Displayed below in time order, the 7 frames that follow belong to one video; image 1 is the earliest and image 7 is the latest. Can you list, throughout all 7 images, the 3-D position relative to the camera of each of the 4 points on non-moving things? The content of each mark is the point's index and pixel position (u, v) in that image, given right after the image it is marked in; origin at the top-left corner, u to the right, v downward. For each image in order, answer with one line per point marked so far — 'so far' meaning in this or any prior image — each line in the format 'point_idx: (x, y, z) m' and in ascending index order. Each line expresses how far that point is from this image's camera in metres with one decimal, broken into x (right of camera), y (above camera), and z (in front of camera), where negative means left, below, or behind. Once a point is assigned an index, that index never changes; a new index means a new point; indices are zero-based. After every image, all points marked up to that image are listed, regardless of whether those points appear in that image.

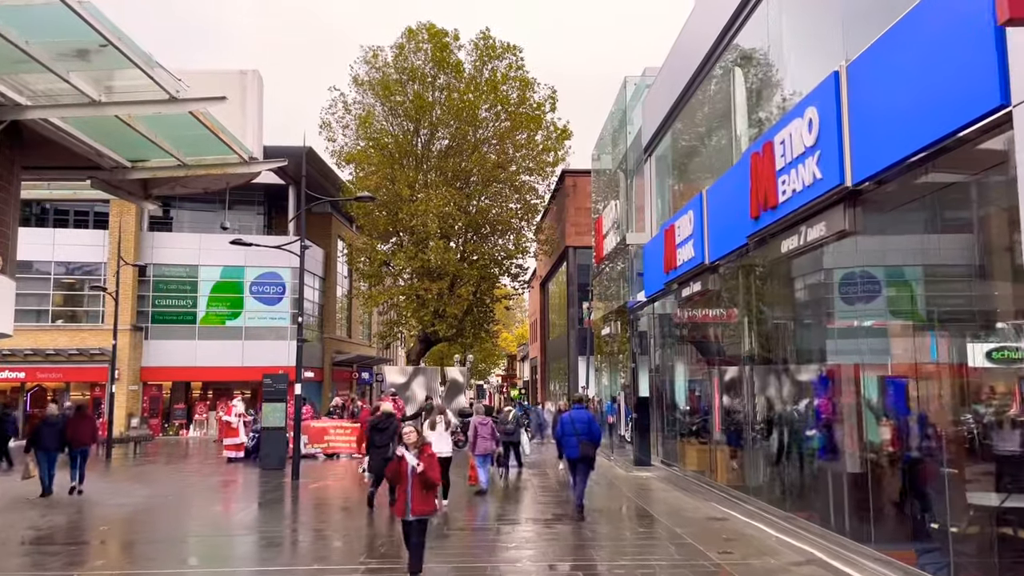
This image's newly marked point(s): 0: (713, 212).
0: (+3.0, +1.1, +11.4) m
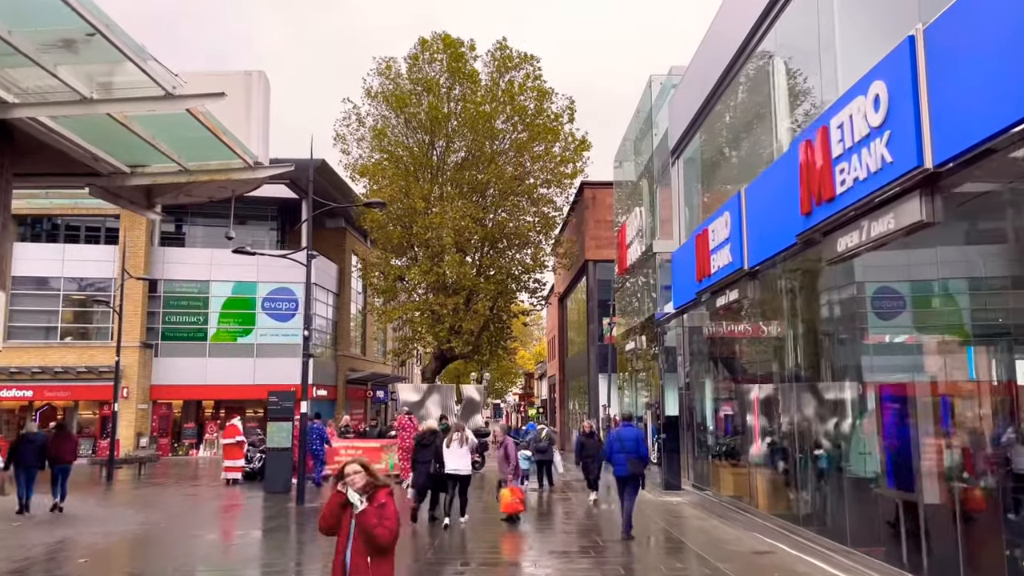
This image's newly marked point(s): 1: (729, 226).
0: (+3.3, +1.0, +10.4) m
1: (+3.2, +1.0, +11.5) m
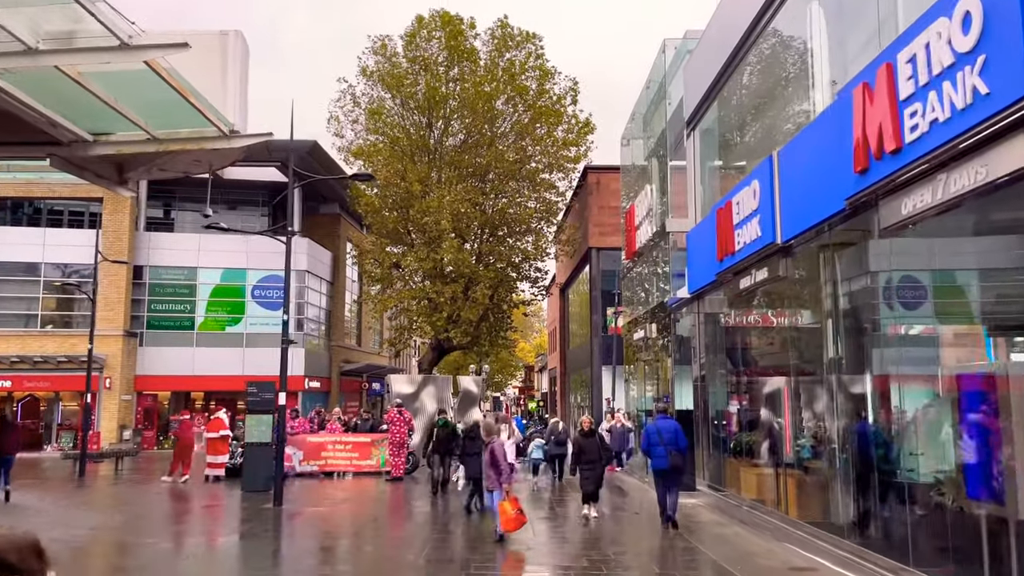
0: (+3.3, +1.3, +9.1) m
1: (+3.2, +1.2, +10.2) m
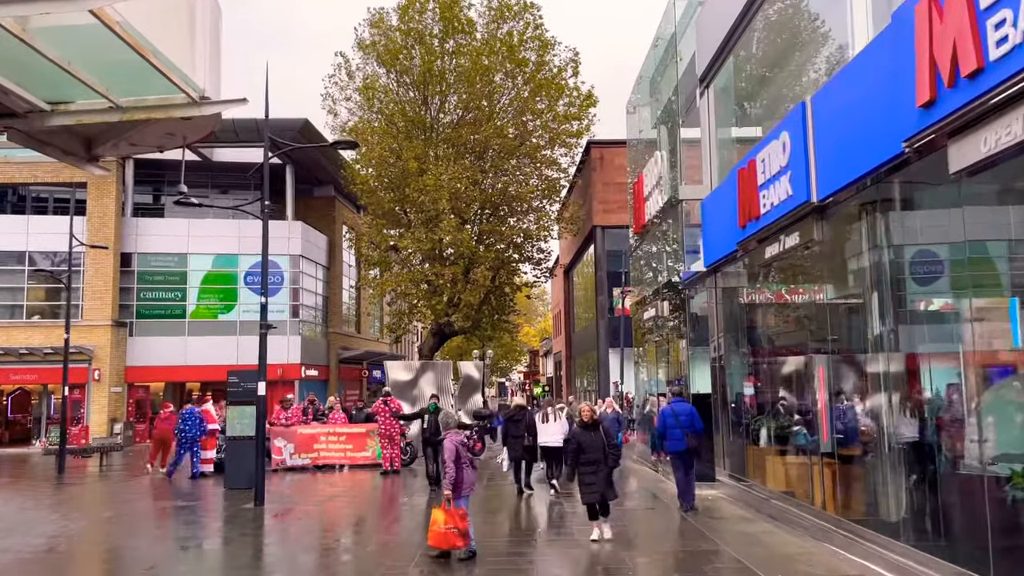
0: (+3.2, +1.7, +7.9) m
1: (+3.2, +1.6, +9.0) m
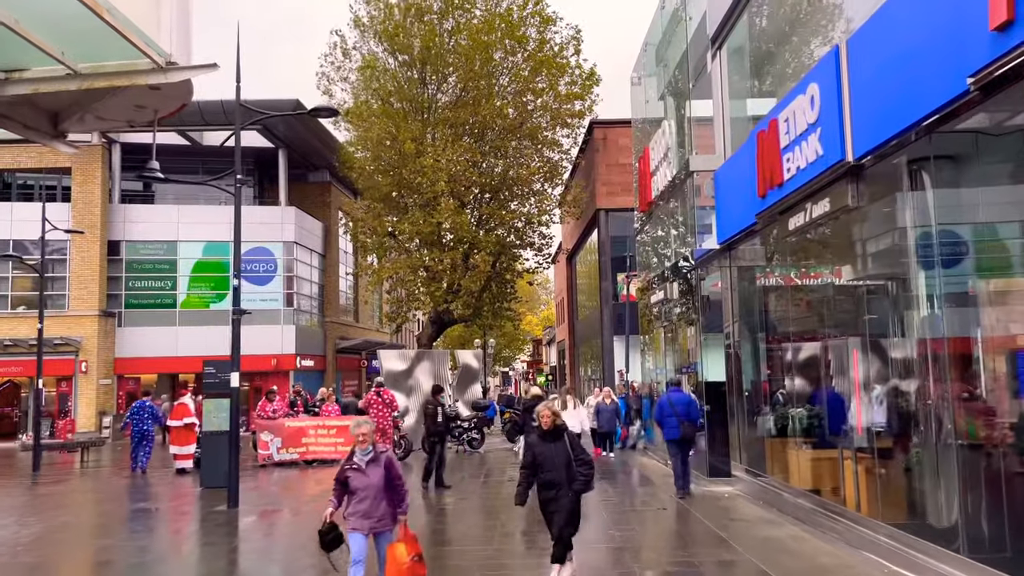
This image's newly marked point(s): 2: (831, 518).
0: (+3.1, +1.9, +6.8) m
1: (+3.1, +1.9, +7.9) m
2: (+3.6, -2.6, +8.8) m
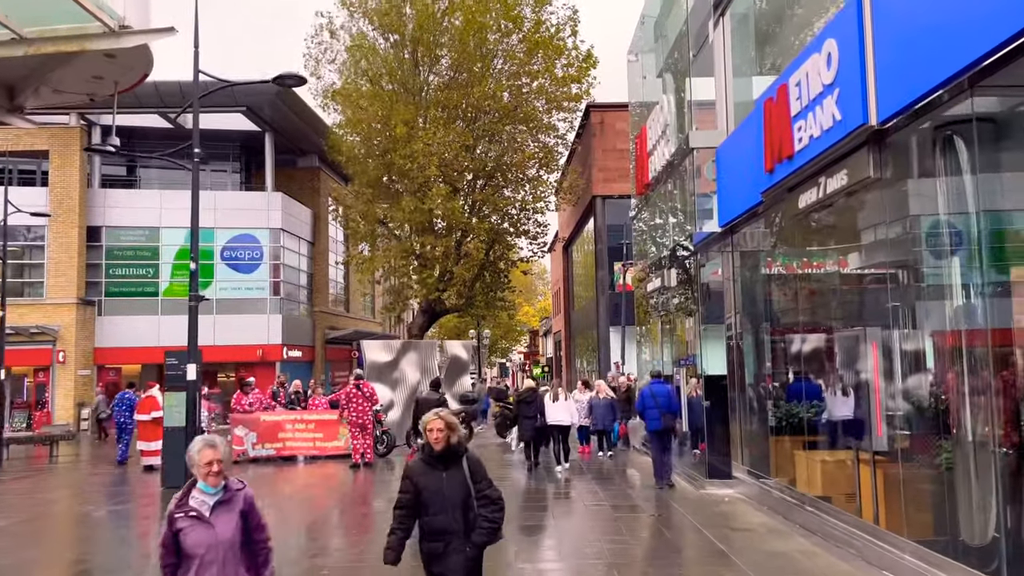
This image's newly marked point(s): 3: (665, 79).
0: (+2.9, +2.0, +5.9) m
1: (+2.9, +2.0, +7.0) m
2: (+3.3, -2.4, +7.9) m
3: (+3.0, +4.0, +15.1) m
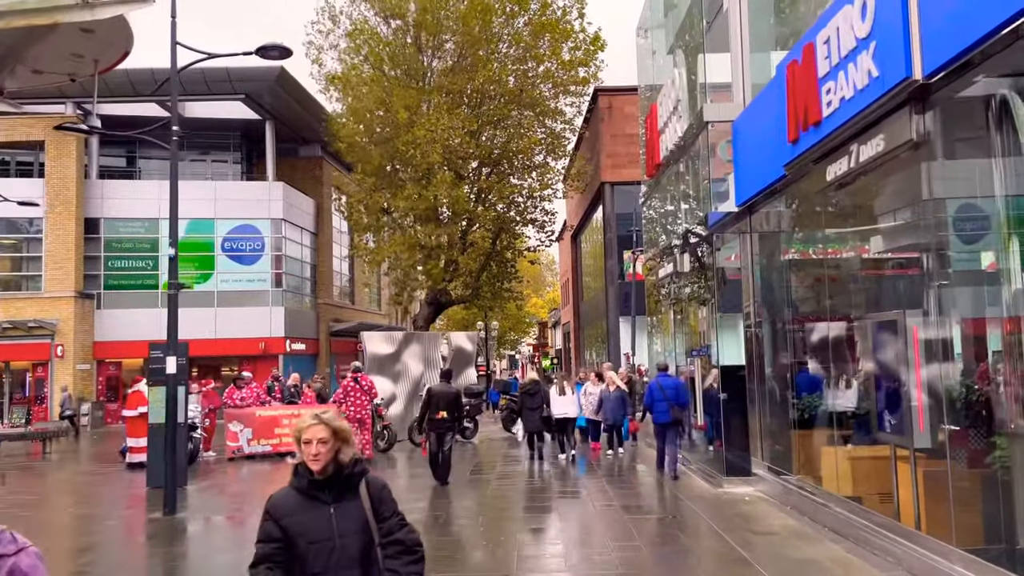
0: (+2.9, +2.2, +5.2) m
1: (+2.9, +2.2, +6.3) m
2: (+3.3, -2.2, +7.2) m
3: (+3.0, +4.3, +14.3) m
